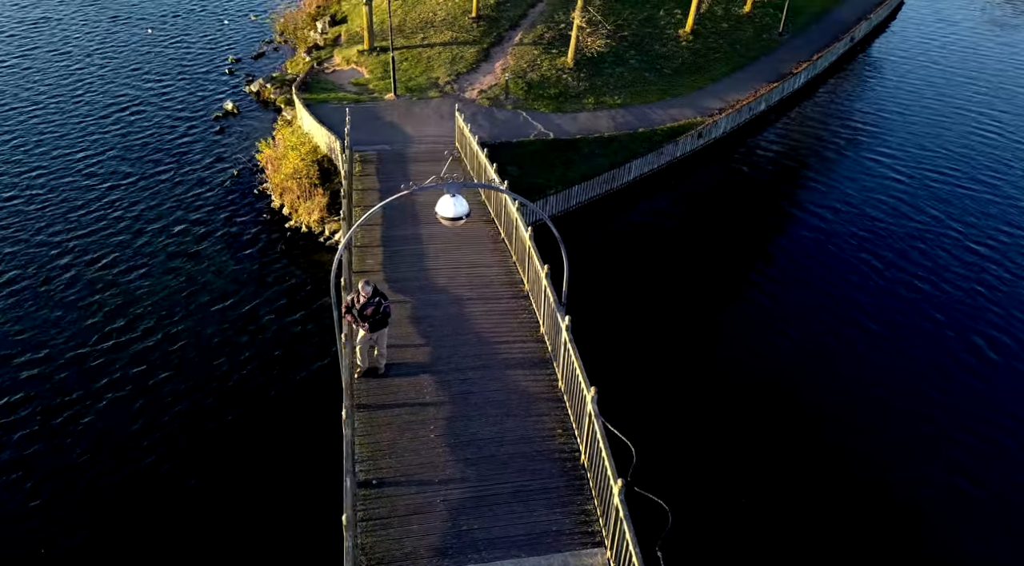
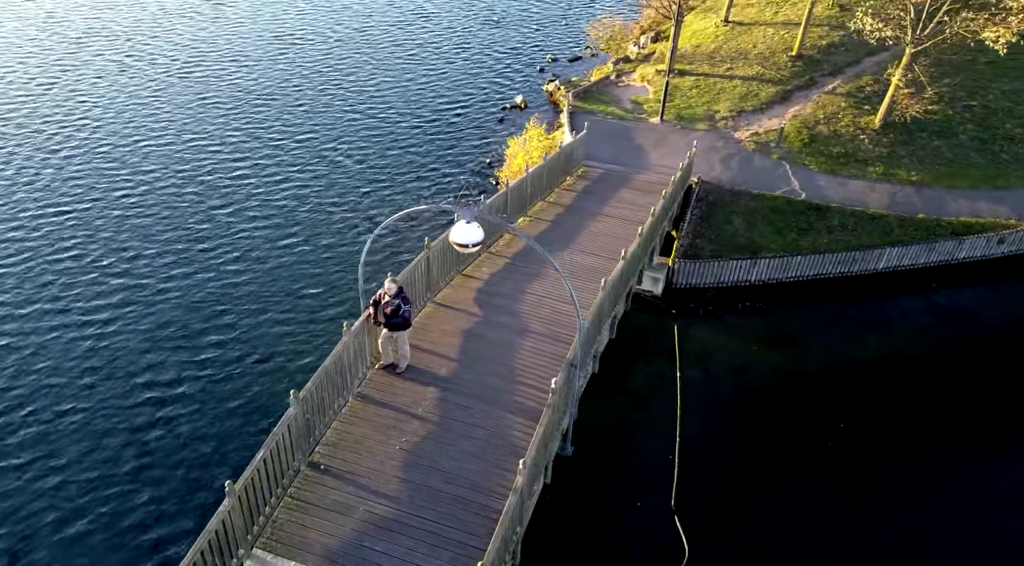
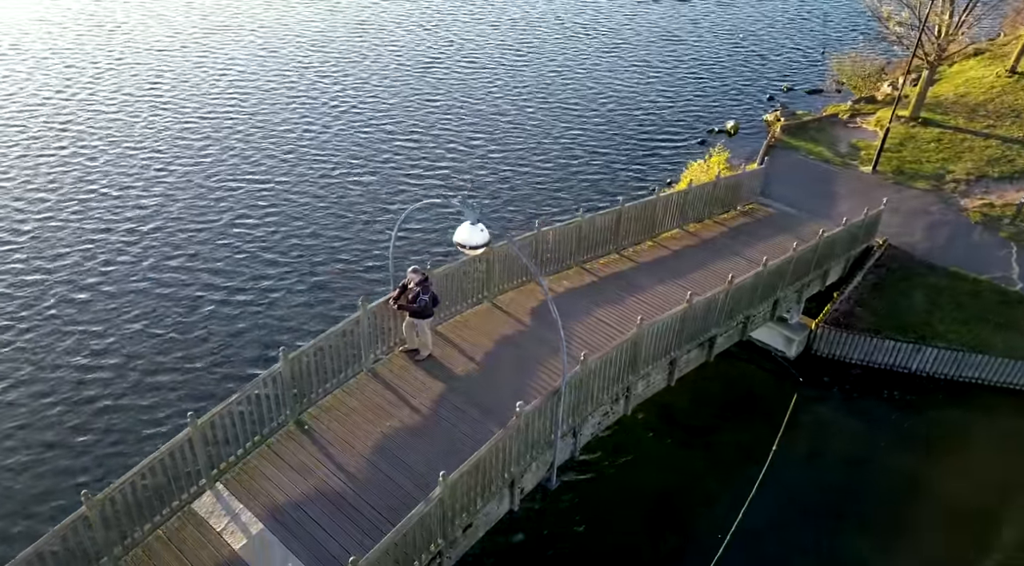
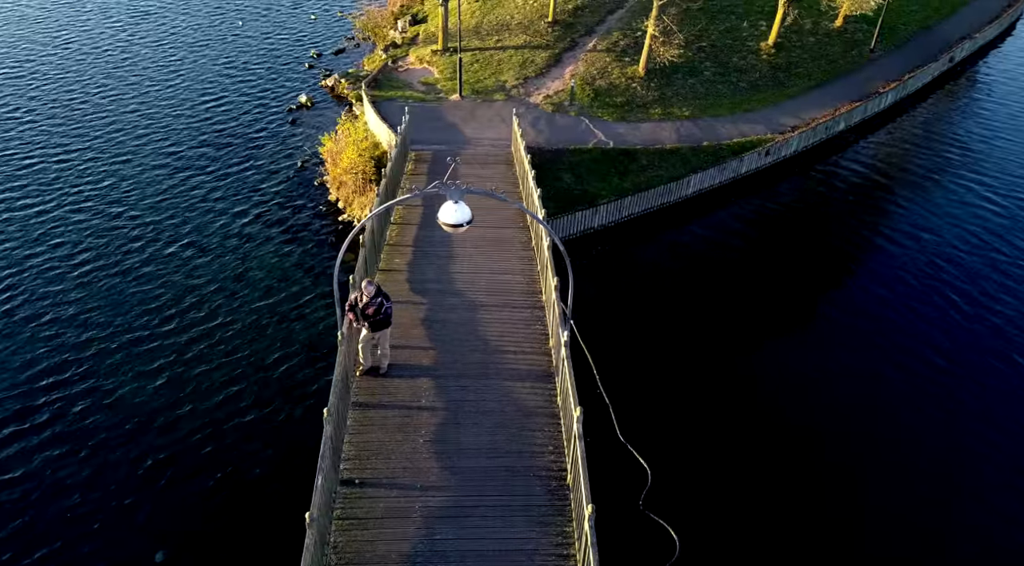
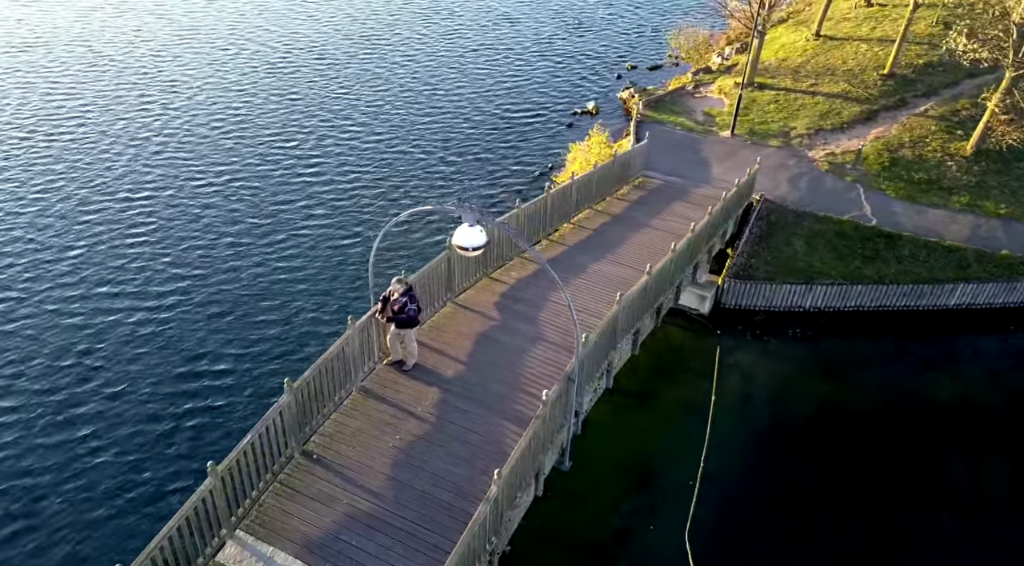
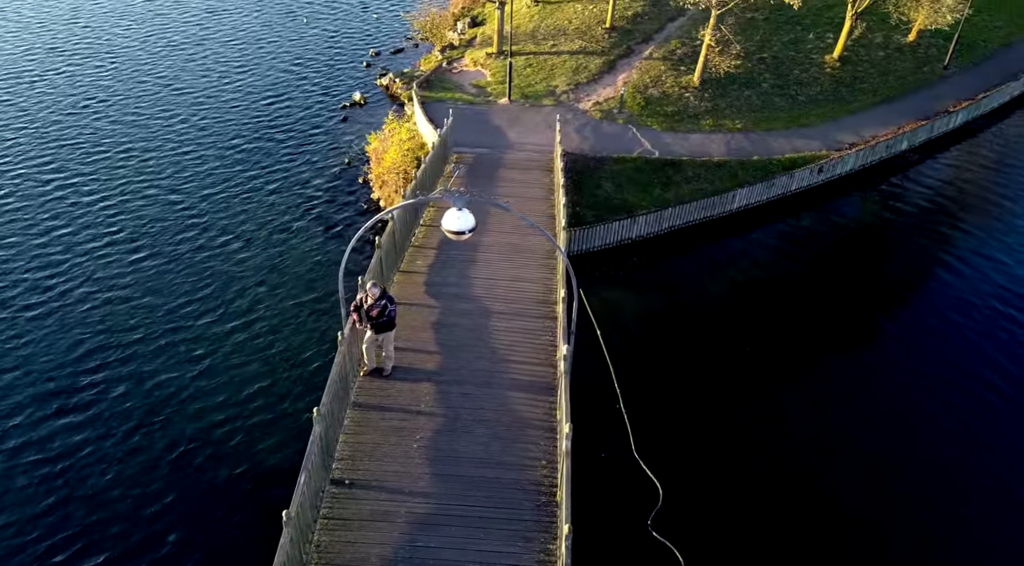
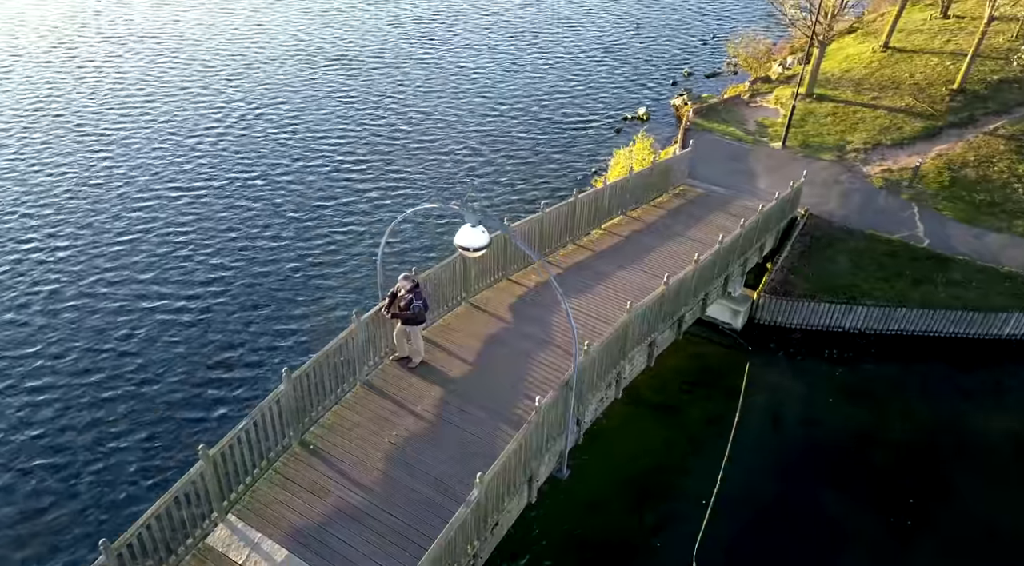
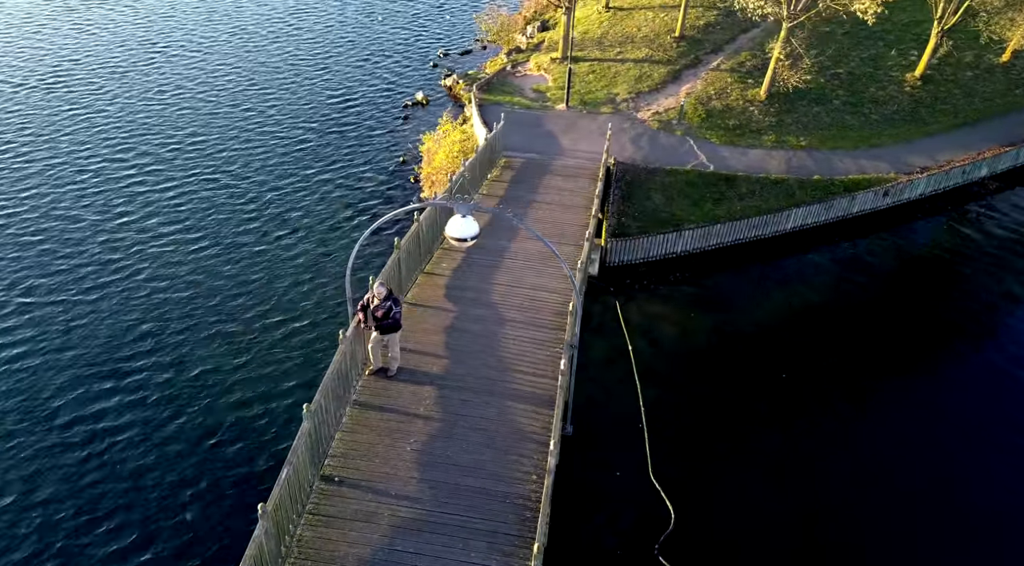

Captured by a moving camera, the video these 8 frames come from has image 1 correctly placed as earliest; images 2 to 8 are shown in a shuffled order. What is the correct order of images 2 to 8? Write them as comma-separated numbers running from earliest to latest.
4, 6, 8, 2, 5, 7, 3
